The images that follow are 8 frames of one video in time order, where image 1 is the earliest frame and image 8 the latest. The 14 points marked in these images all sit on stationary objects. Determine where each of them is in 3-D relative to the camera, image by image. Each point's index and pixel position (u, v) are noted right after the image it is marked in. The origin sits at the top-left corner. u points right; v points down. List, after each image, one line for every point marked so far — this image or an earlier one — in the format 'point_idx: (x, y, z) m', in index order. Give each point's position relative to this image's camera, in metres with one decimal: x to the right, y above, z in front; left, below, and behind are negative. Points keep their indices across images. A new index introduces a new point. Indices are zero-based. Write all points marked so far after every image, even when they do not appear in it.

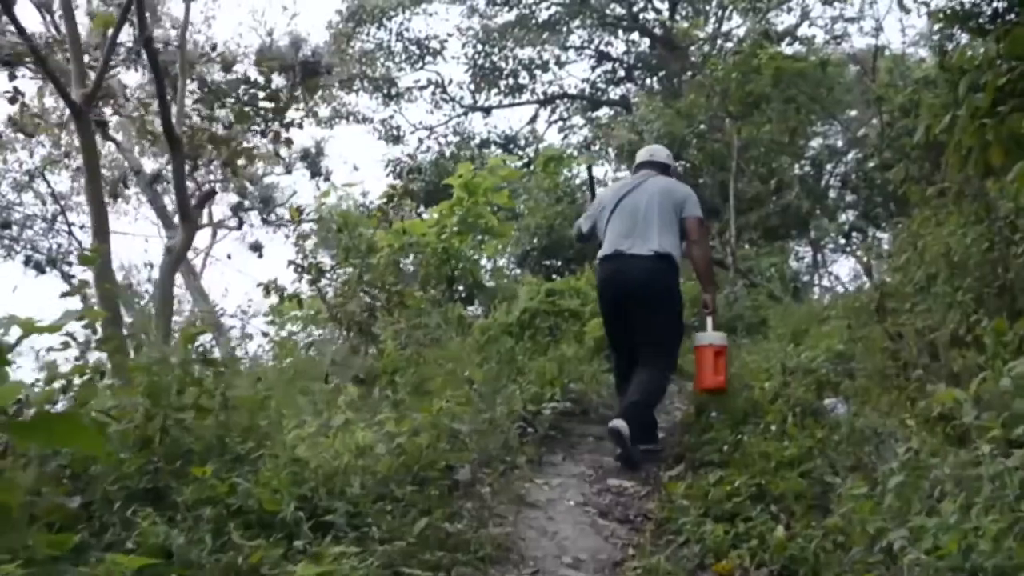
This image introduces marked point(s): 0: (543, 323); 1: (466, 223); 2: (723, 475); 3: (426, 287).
0: (+0.3, -0.3, +10.9) m
1: (-0.4, +0.6, +11.9) m
2: (+0.9, -0.9, +6.0) m
3: (-0.7, 0.0, +11.8) m
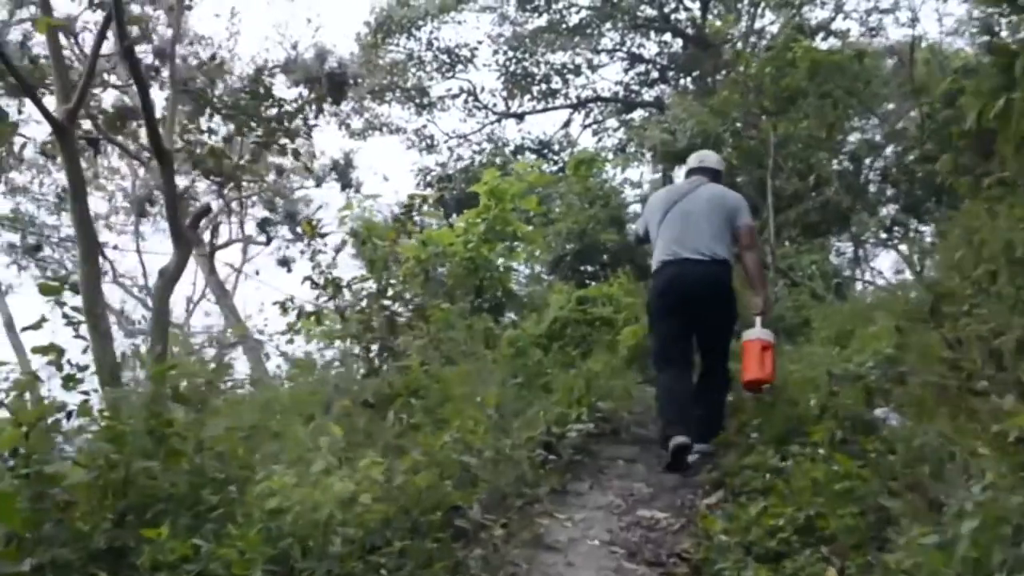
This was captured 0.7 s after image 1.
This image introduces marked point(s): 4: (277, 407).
0: (+0.5, -0.4, +10.4) m
1: (-0.2, +0.5, +11.5) m
2: (+1.0, -0.9, +5.5) m
3: (-0.5, -0.1, +11.3) m
4: (-1.3, -0.7, +7.4) m
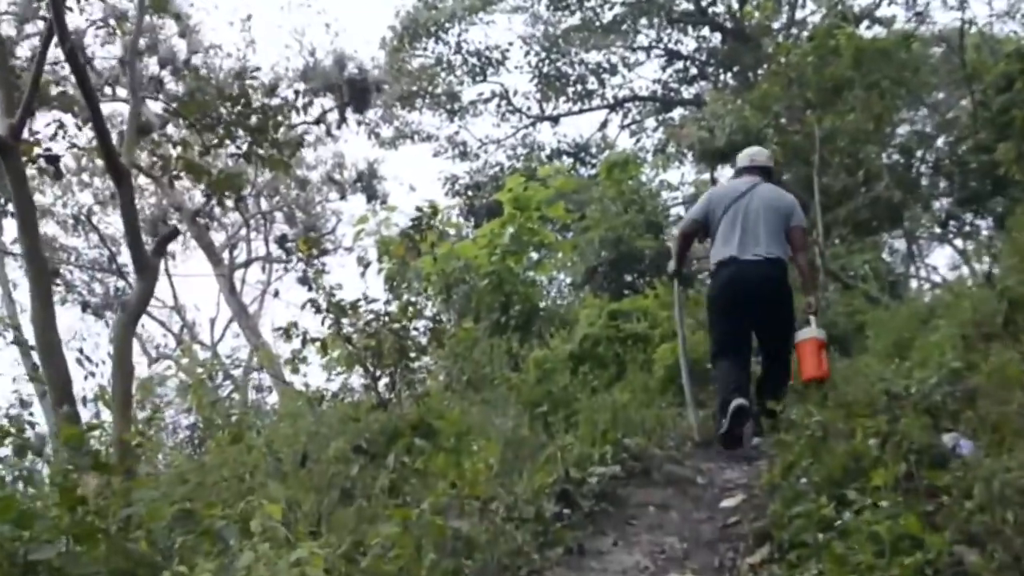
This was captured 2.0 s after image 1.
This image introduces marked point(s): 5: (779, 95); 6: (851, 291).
0: (+0.7, -0.5, +9.5) m
1: (+0.1, +0.4, +10.7) m
2: (+1.1, -0.9, +4.6) m
3: (-0.3, -0.2, +10.5) m
4: (-1.2, -0.8, +6.7) m
5: (+2.6, +1.9, +13.2) m
6: (+3.1, 0.0, +12.5) m
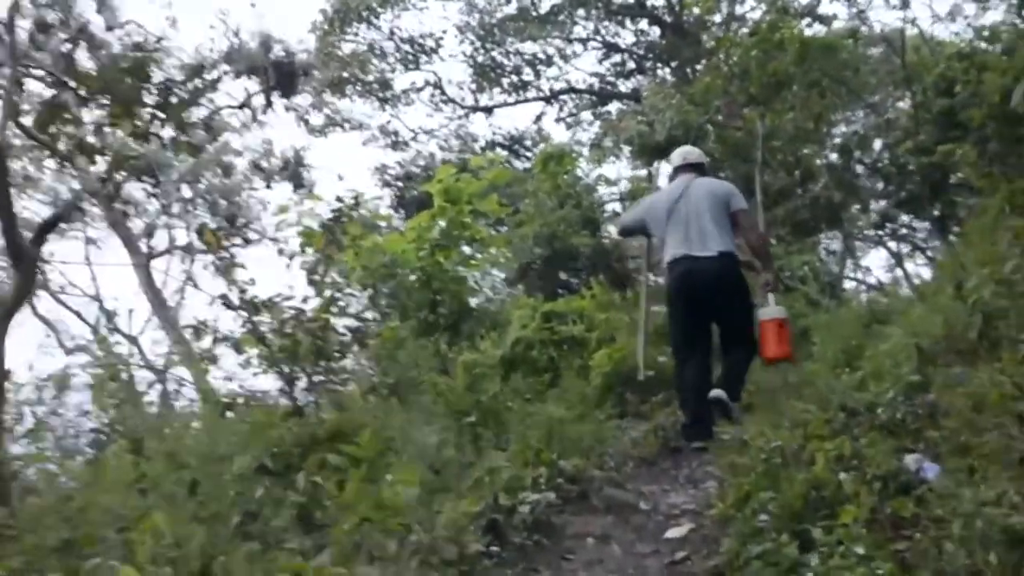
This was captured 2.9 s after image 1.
0: (+0.2, -0.5, +9.0) m
1: (-0.5, +0.4, +10.0) m
2: (+0.8, -1.0, +4.1) m
3: (-0.8, -0.2, +9.9) m
4: (-1.5, -0.8, +6.0) m
5: (+2.0, +1.9, +12.7) m
6: (+2.5, -0.1, +12.0) m
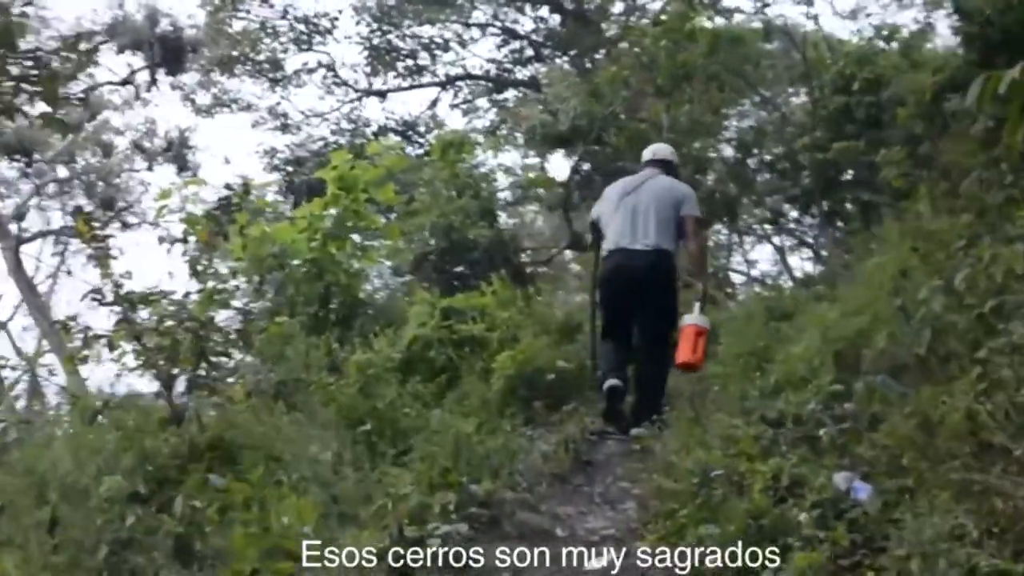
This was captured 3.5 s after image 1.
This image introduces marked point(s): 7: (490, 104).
0: (-0.4, -0.5, +8.4) m
1: (-1.2, +0.4, +9.5) m
2: (+0.6, -1.0, +3.6) m
3: (-1.5, -0.2, +9.3) m
4: (-1.9, -0.8, +5.3) m
5: (+1.1, +1.9, +12.3) m
6: (+1.6, 0.0, +11.7) m
7: (-0.3, +2.6, +19.0) m
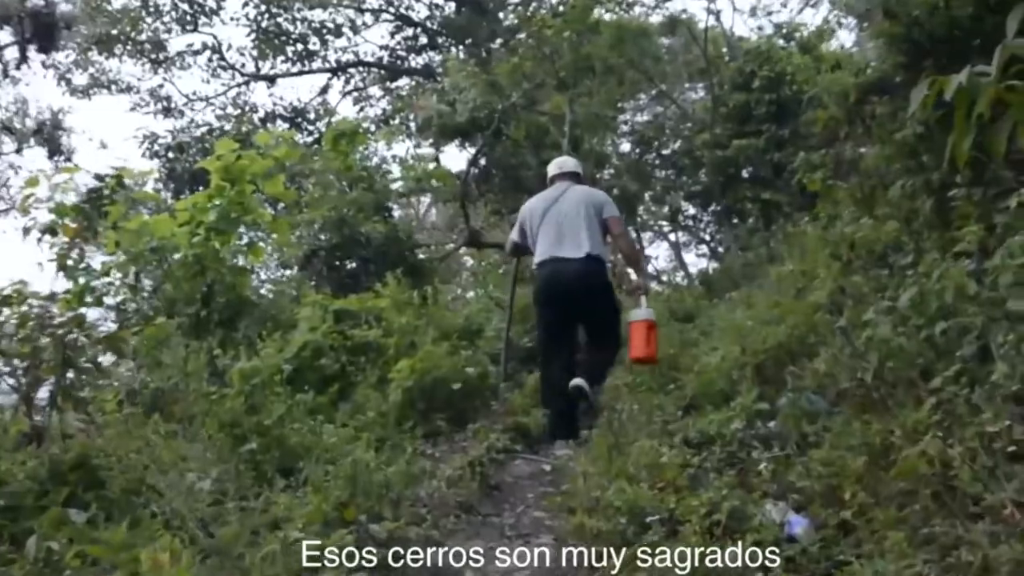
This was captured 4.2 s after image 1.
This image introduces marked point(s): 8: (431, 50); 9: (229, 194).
0: (-1.0, -0.5, +7.8) m
1: (-1.8, +0.4, +8.8) m
2: (+0.4, -1.1, +3.1) m
3: (-2.2, -0.2, +8.6) m
4: (-2.3, -0.8, +4.6) m
5: (+0.2, +1.9, +11.8) m
6: (+0.7, 0.0, +11.2) m
7: (-1.7, +2.6, +18.3) m
8: (-1.1, +3.2, +18.4) m
9: (-1.8, +0.6, +8.6) m
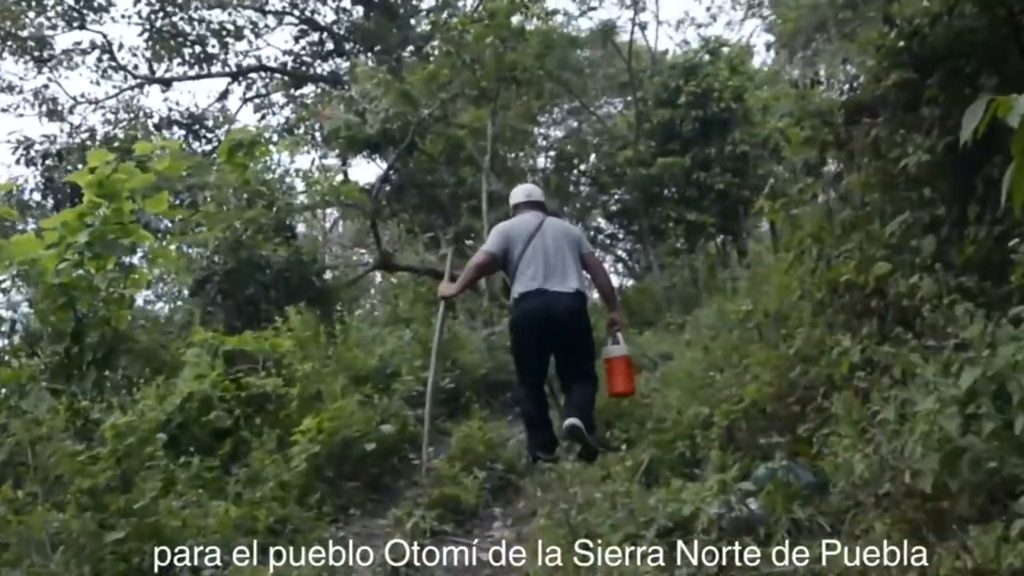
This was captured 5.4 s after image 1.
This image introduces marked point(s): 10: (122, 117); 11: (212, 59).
0: (-1.4, -0.7, +6.6) m
1: (-2.3, +0.2, +7.5) m
2: (+0.3, -1.3, +2.0) m
3: (-2.6, -0.3, +7.3) m
4: (-2.4, -0.9, +3.3) m
5: (-0.5, +1.7, +10.6) m
6: (+0.1, -0.3, +10.1) m
7: (-2.8, +2.4, +17.0) m
8: (-2.2, +3.0, +17.2) m
9: (-2.2, +0.4, +7.4) m
10: (-4.9, +2.1, +17.0) m
11: (-4.1, +3.1, +18.4) m
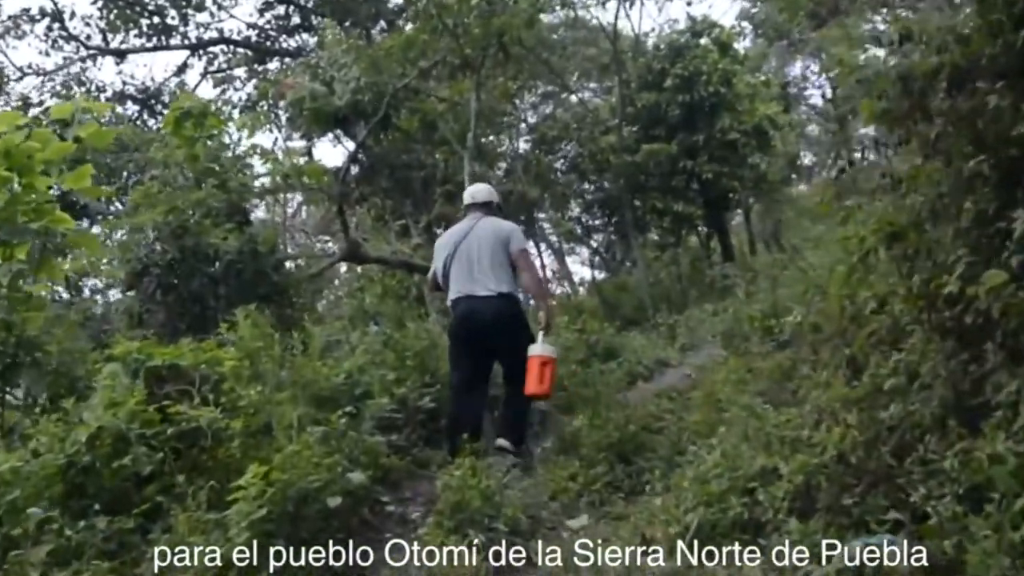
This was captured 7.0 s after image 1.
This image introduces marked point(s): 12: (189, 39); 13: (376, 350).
0: (-1.4, -0.7, +5.1) m
1: (-2.3, +0.2, +6.0) m
2: (+0.5, -1.3, +0.5) m
3: (-2.6, -0.3, +5.7) m
4: (-2.3, -1.0, +1.8) m
5: (-0.5, +1.7, +9.1) m
6: (+0.1, -0.3, +8.6) m
7: (-3.0, +2.5, +15.5) m
8: (-2.4, +3.1, +15.6) m
9: (-2.2, +0.4, +5.8) m
10: (-5.1, +2.3, +15.4) m
11: (-4.3, +3.3, +16.8) m
12: (-3.9, +3.0, +16.1) m
13: (-0.7, -0.3, +6.8) m
